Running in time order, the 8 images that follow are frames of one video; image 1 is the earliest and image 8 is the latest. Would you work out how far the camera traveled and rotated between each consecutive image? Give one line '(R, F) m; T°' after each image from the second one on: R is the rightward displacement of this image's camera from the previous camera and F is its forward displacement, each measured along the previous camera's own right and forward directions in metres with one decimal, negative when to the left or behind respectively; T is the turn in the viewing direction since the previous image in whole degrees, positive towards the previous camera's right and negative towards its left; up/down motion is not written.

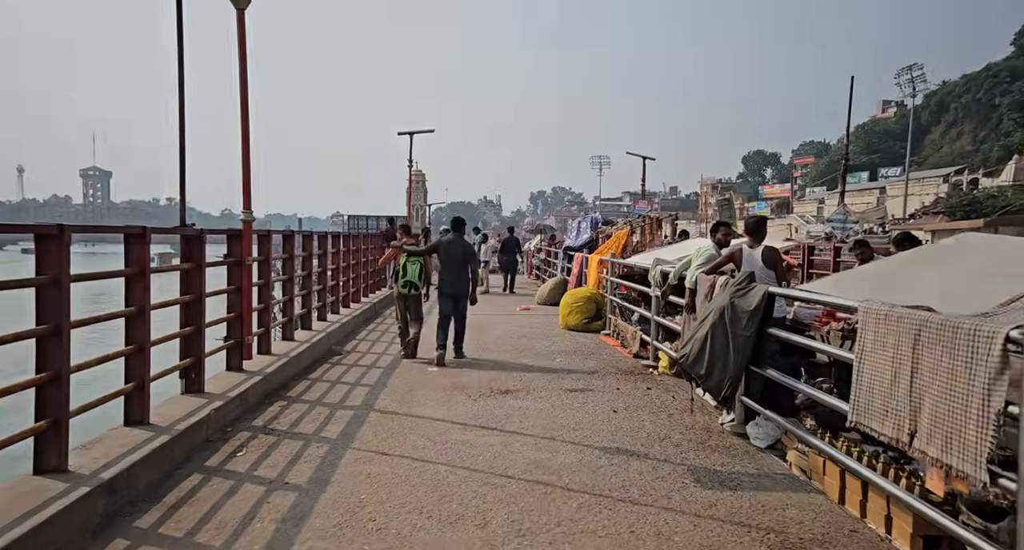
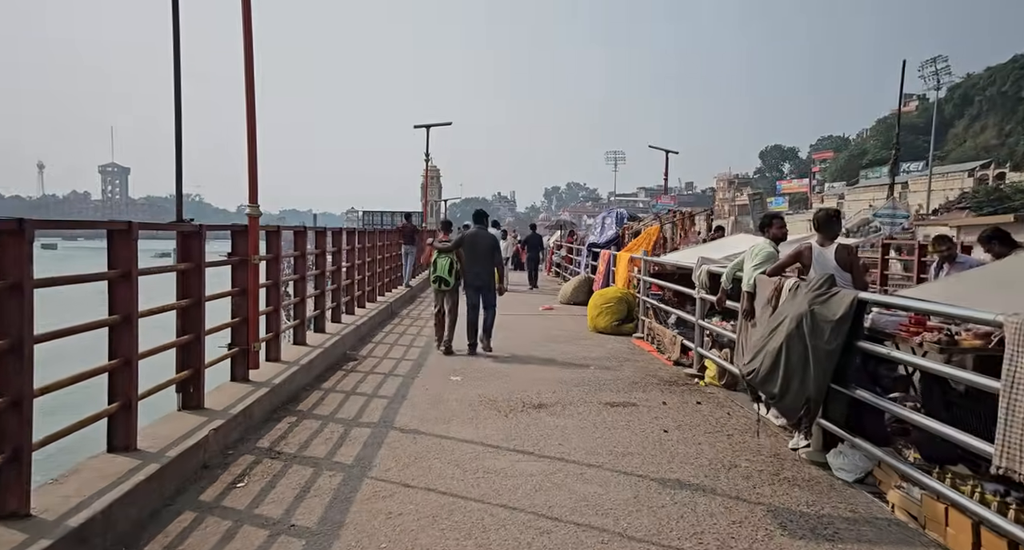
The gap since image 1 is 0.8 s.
(-0.2, +0.7) m; -1°
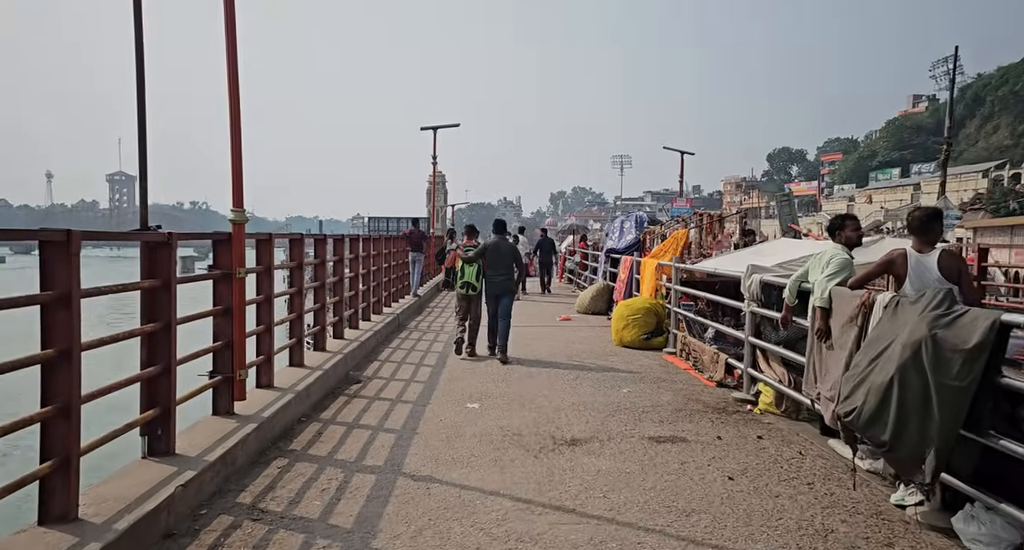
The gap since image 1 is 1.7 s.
(-0.2, +0.8) m; -1°
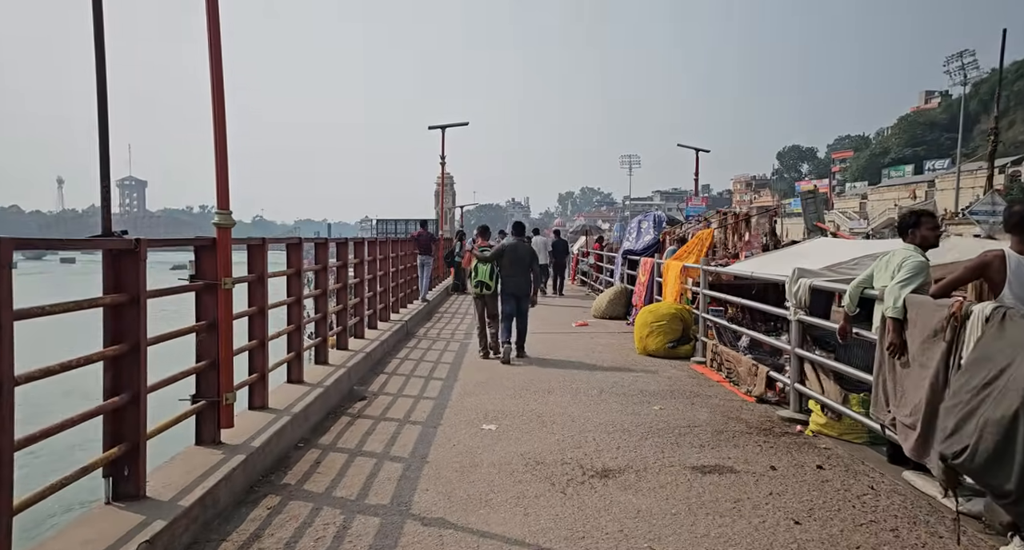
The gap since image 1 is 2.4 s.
(-0.1, +0.6) m; -1°
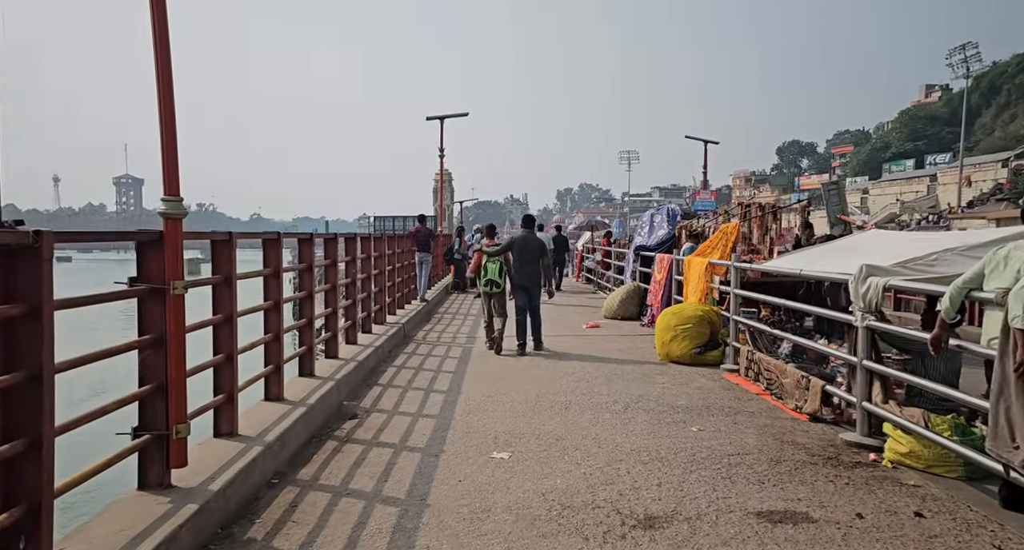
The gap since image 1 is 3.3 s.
(-0.1, +0.9) m; 0°
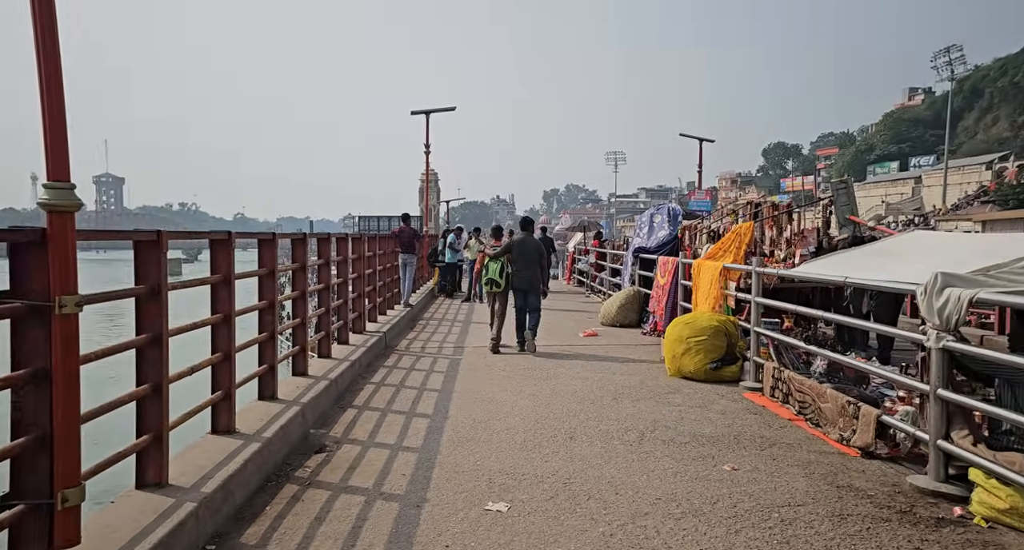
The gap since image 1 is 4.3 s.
(-0.1, +0.9) m; +1°
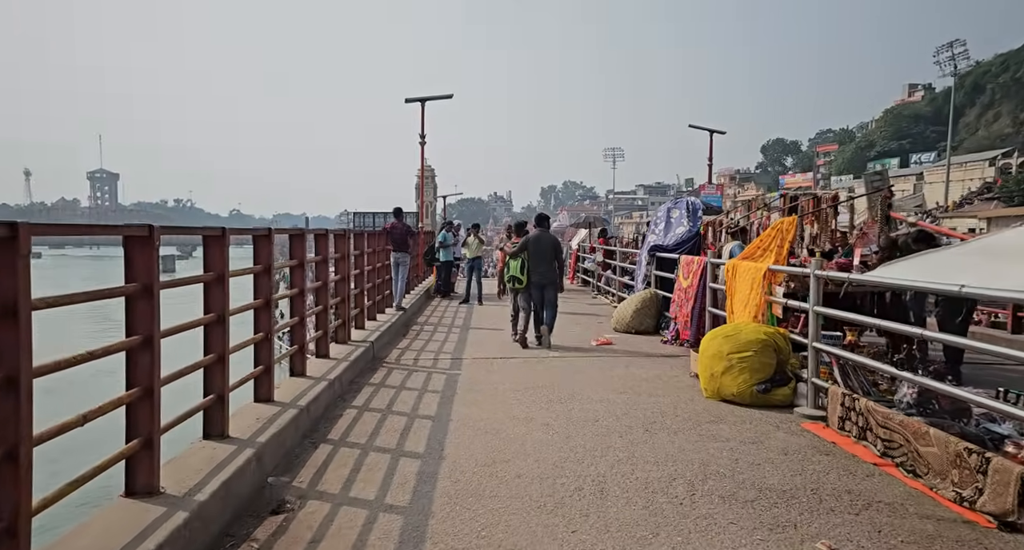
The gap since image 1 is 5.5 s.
(-0.1, +1.1) m; 0°
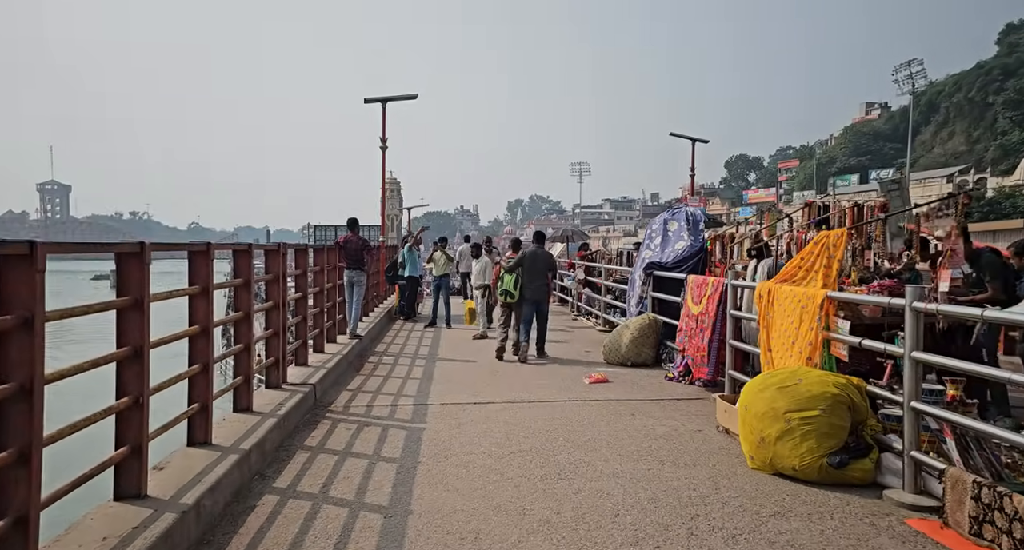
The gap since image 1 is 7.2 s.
(-0.1, +1.6) m; +3°
